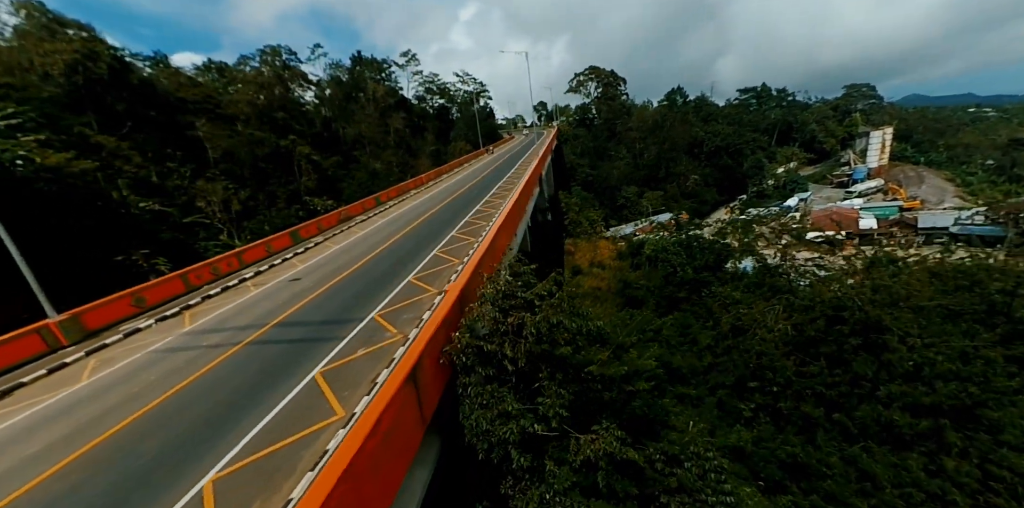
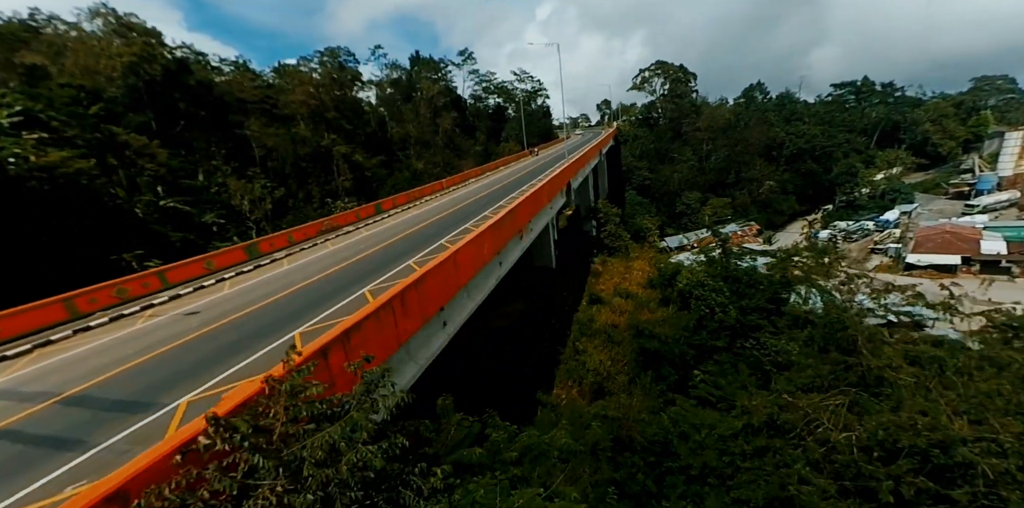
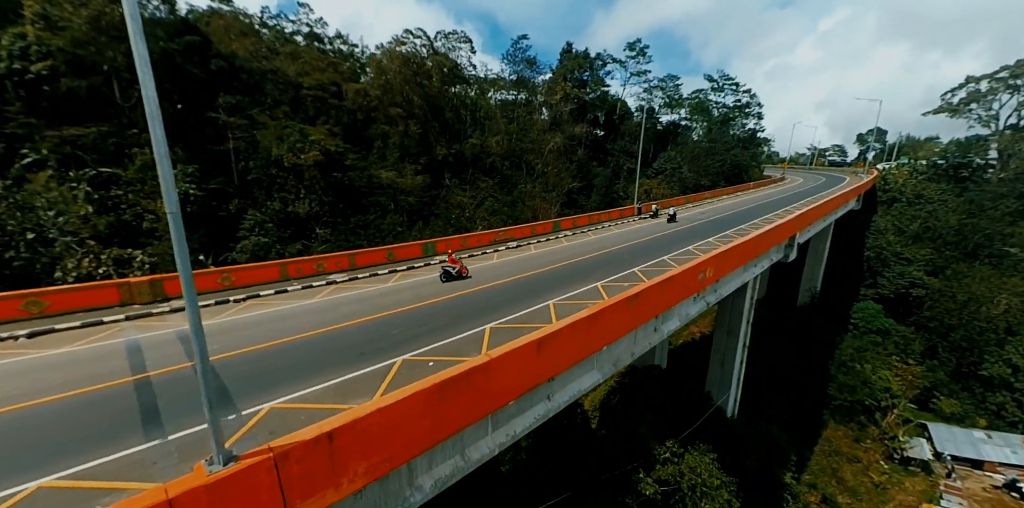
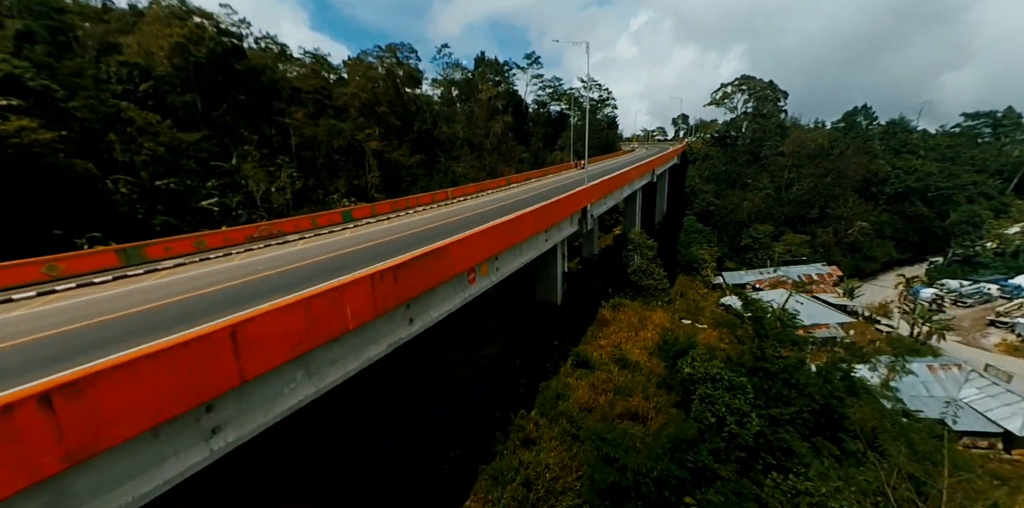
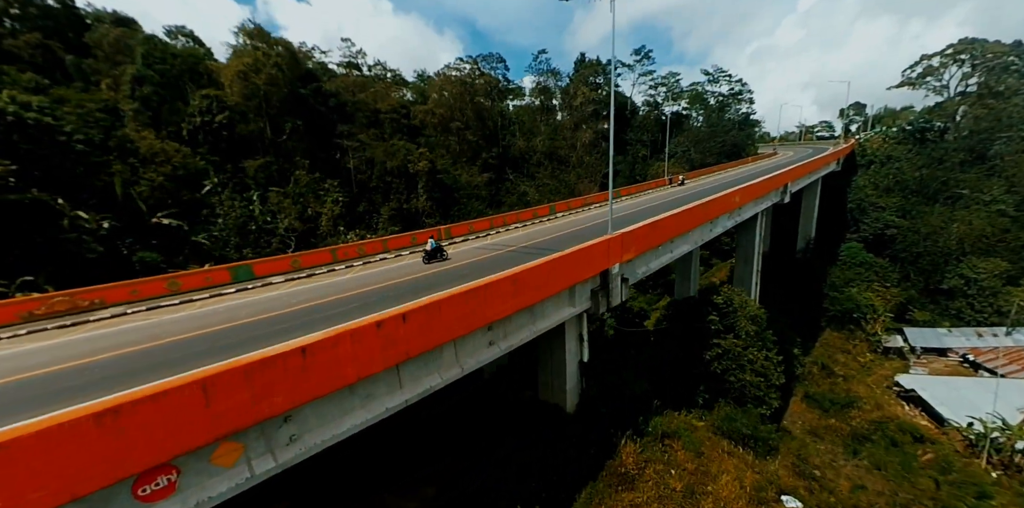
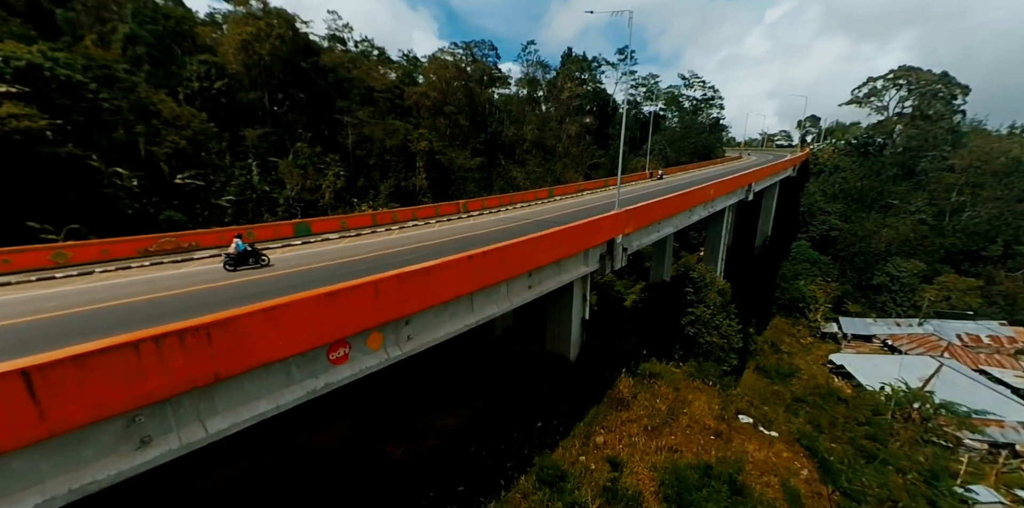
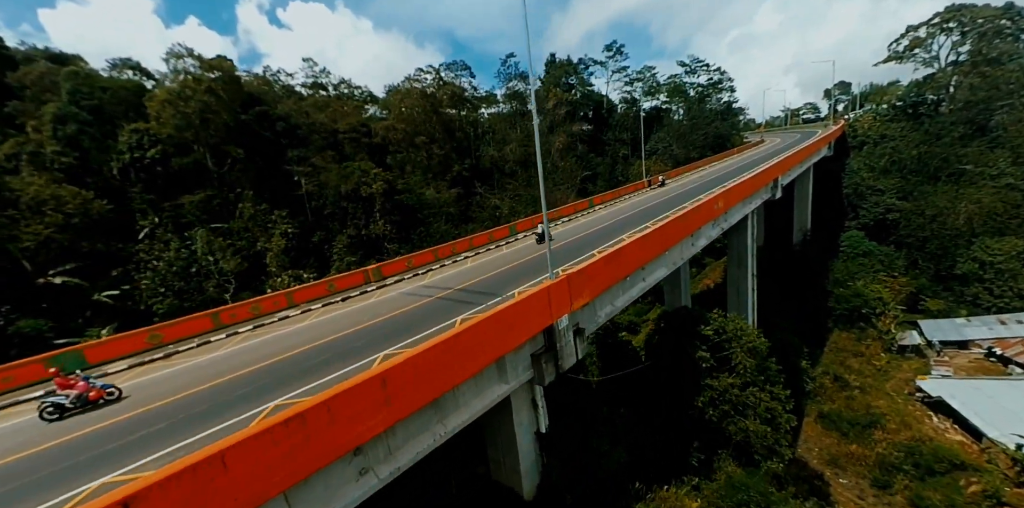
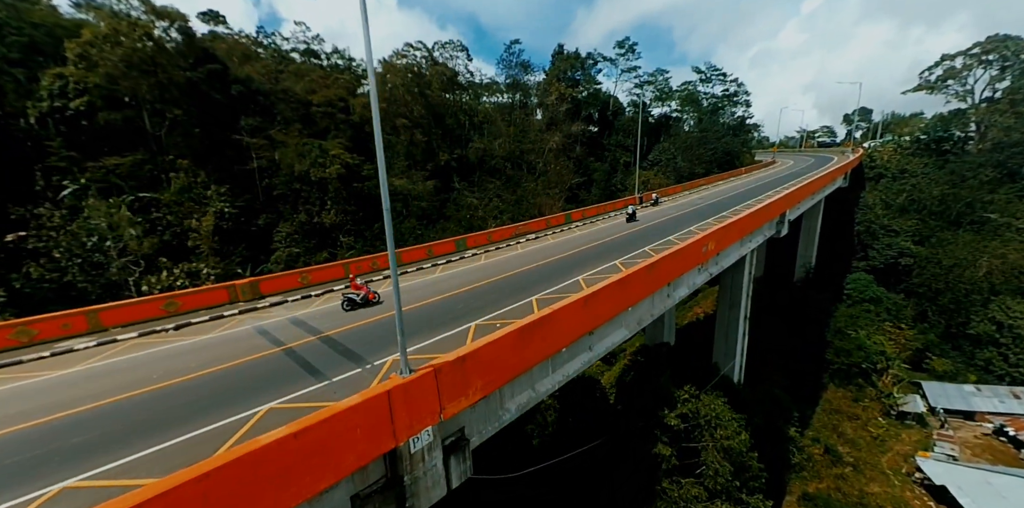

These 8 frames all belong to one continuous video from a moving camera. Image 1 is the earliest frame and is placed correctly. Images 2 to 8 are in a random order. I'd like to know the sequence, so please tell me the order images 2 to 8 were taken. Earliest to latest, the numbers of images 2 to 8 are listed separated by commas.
2, 4, 6, 5, 7, 8, 3
